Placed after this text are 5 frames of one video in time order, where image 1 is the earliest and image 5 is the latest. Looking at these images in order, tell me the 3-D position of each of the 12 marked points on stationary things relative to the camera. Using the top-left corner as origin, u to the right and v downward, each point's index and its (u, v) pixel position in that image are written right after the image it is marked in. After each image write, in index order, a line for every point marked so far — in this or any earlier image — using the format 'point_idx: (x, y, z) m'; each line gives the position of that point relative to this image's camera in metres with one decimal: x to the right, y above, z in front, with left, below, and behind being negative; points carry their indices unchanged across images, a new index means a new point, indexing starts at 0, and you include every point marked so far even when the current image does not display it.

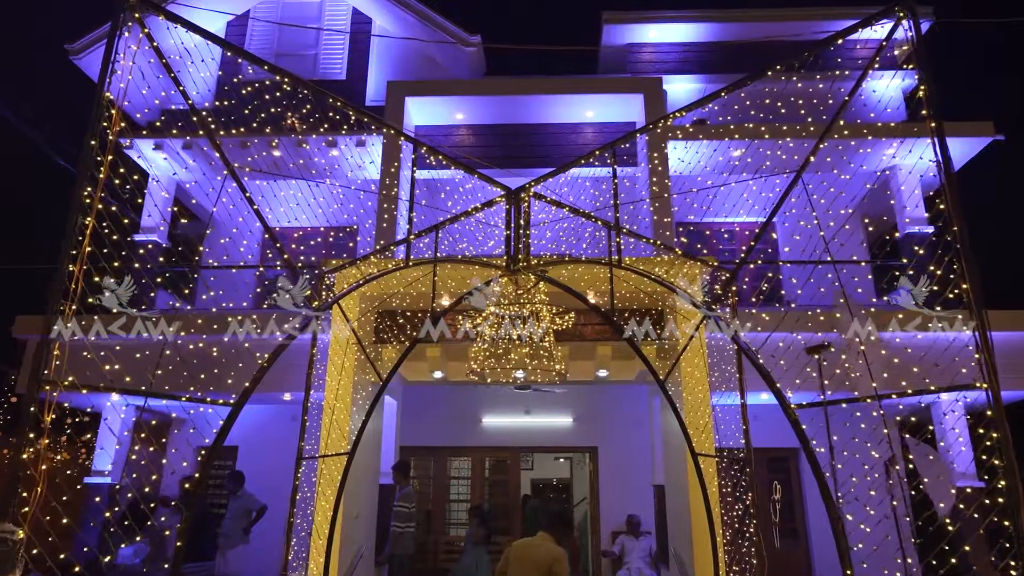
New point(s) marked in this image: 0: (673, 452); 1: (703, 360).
0: (+1.6, -1.6, +6.9) m
1: (+1.6, -0.6, +5.9) m
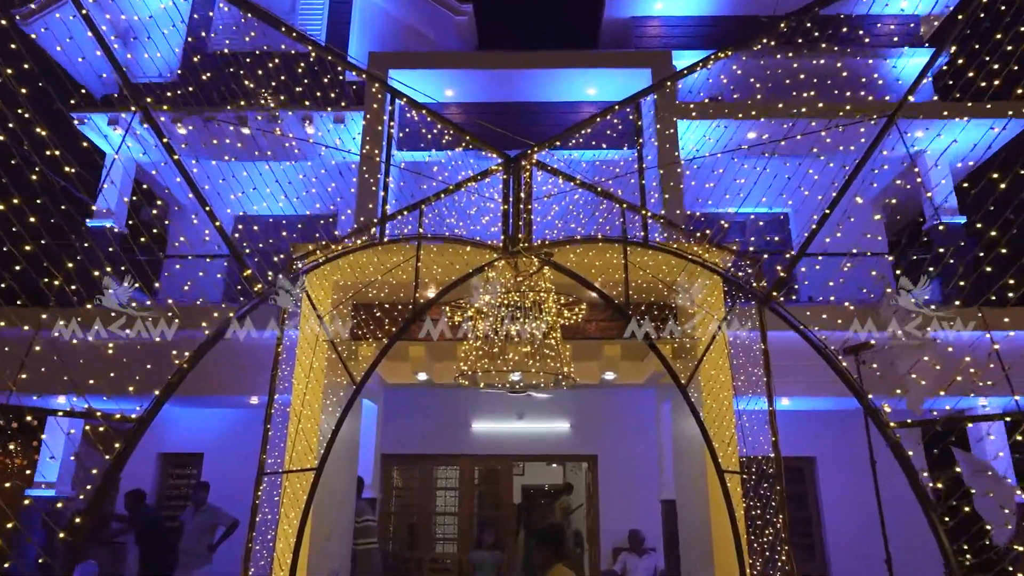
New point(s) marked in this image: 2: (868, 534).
0: (+1.5, -1.5, +6.1) m
1: (+1.5, -0.5, +5.1) m
2: (+4.1, -2.8, +8.0) m
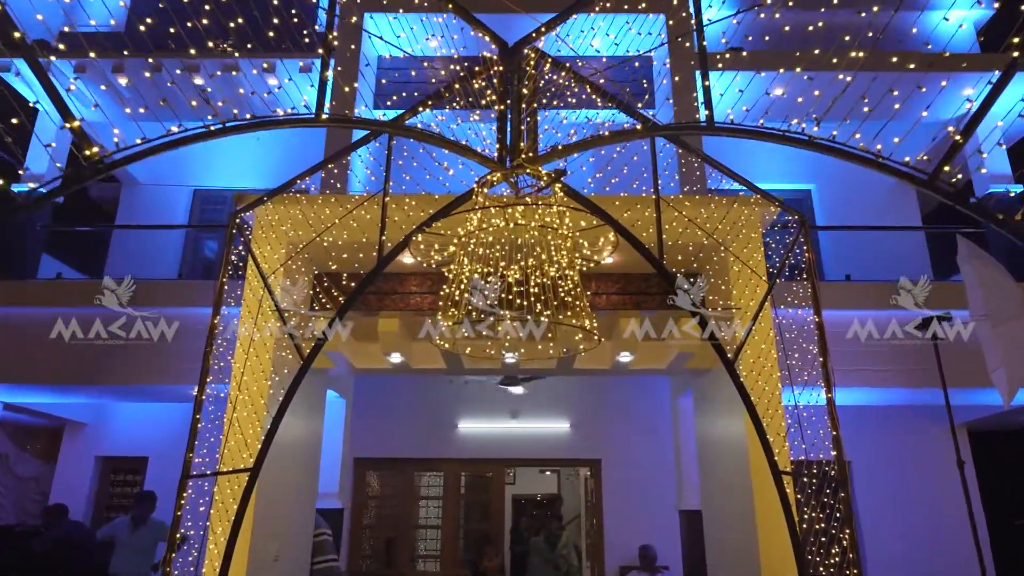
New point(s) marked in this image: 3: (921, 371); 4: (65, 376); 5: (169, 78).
0: (+1.5, -1.3, +5.0) m
1: (+1.5, -0.3, +4.1) m
2: (+4.0, -2.6, +6.9) m
3: (+3.3, -0.7, +5.7) m
4: (-3.7, -0.7, +5.8) m
5: (-3.4, +2.0, +6.9) m
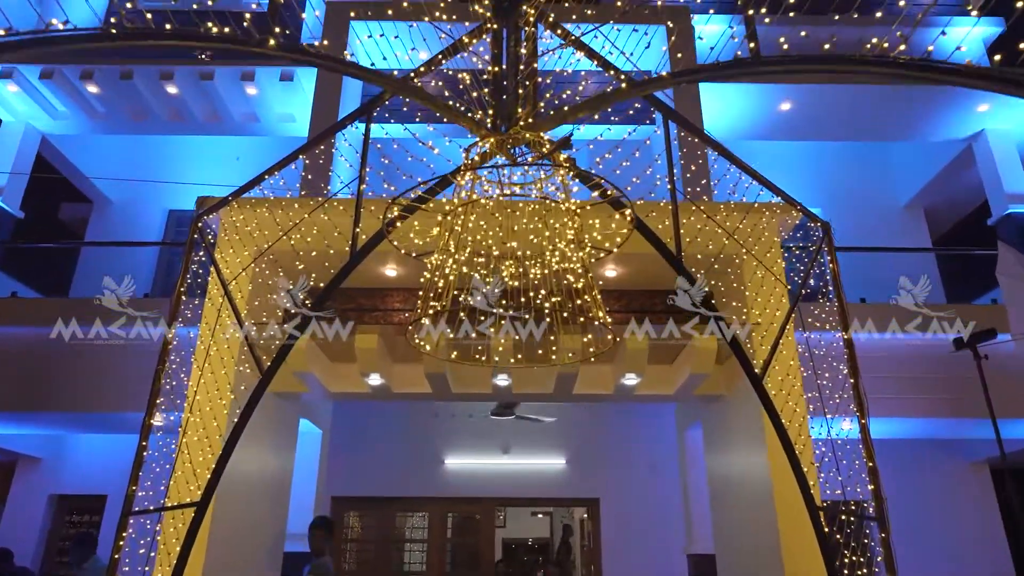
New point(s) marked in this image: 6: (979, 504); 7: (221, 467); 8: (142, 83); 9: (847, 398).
0: (+1.4, -1.4, +4.5) m
1: (+1.5, -0.3, +3.6) m
2: (+3.9, -2.8, +6.4) m
3: (+3.3, -0.8, +5.3) m
4: (-3.7, -0.9, +5.2) m
5: (-3.4, +1.9, +6.5) m
6: (+4.3, -2.0, +6.5) m
7: (-1.3, -0.8, +3.0) m
8: (-3.4, +1.9, +6.4) m
9: (+1.9, -0.6, +4.0) m
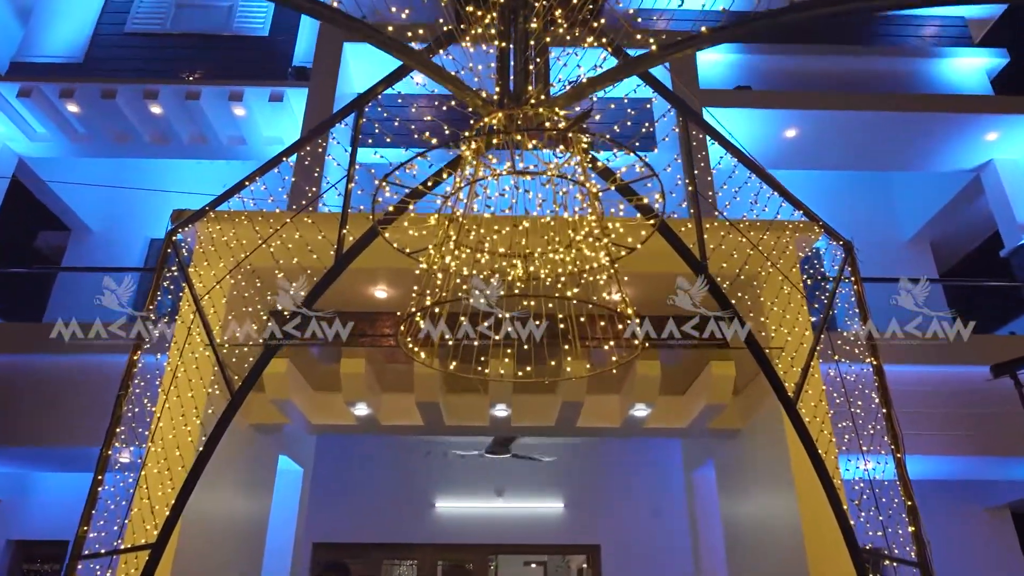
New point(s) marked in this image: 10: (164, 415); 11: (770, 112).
0: (+1.4, -1.5, +4.1) m
1: (+1.5, -0.4, +3.3) m
2: (+3.8, -3.1, +5.9) m
3: (+3.3, -1.0, +4.9) m
4: (-3.7, -1.0, +4.8) m
5: (-3.4, +1.6, +6.2) m
6: (+4.2, -2.3, +6.1) m
7: (-1.2, -0.8, +2.6) m
8: (-3.4, +1.6, +6.2) m
9: (+1.9, -0.7, +3.7) m
10: (-1.6, -0.6, +3.2) m
11: (+2.3, +1.6, +6.2) m
